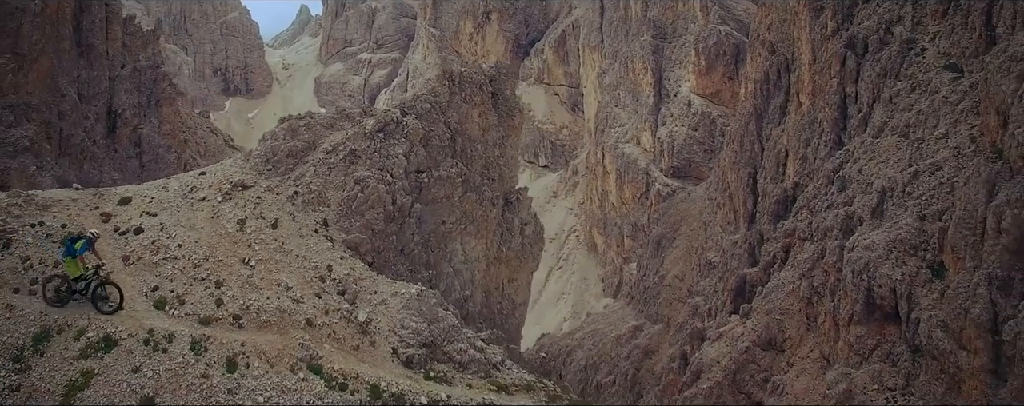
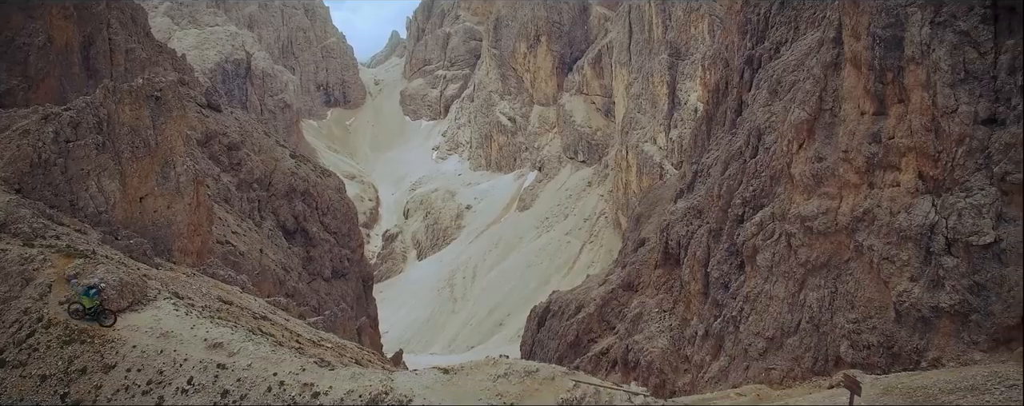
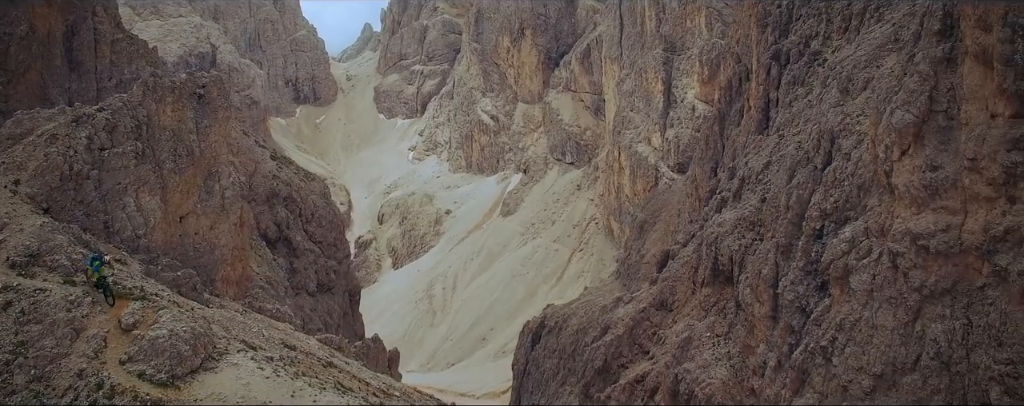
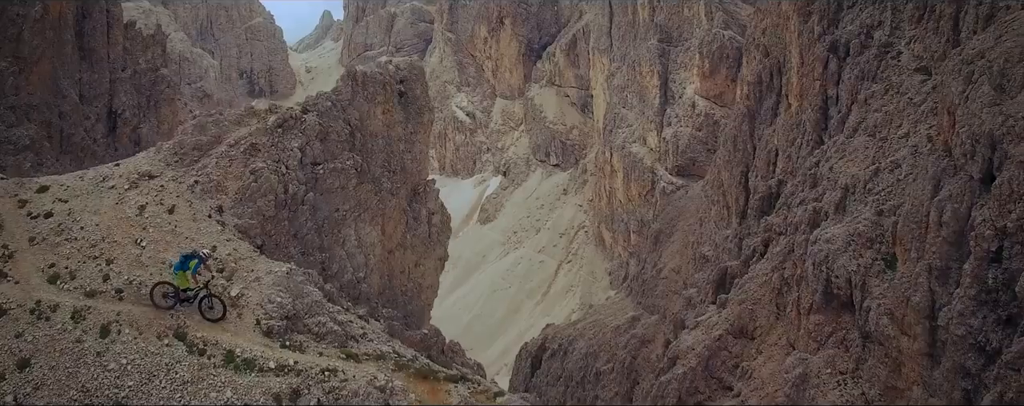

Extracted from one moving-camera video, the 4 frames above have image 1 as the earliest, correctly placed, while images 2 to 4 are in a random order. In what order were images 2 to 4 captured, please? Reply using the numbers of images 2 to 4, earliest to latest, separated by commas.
4, 3, 2
